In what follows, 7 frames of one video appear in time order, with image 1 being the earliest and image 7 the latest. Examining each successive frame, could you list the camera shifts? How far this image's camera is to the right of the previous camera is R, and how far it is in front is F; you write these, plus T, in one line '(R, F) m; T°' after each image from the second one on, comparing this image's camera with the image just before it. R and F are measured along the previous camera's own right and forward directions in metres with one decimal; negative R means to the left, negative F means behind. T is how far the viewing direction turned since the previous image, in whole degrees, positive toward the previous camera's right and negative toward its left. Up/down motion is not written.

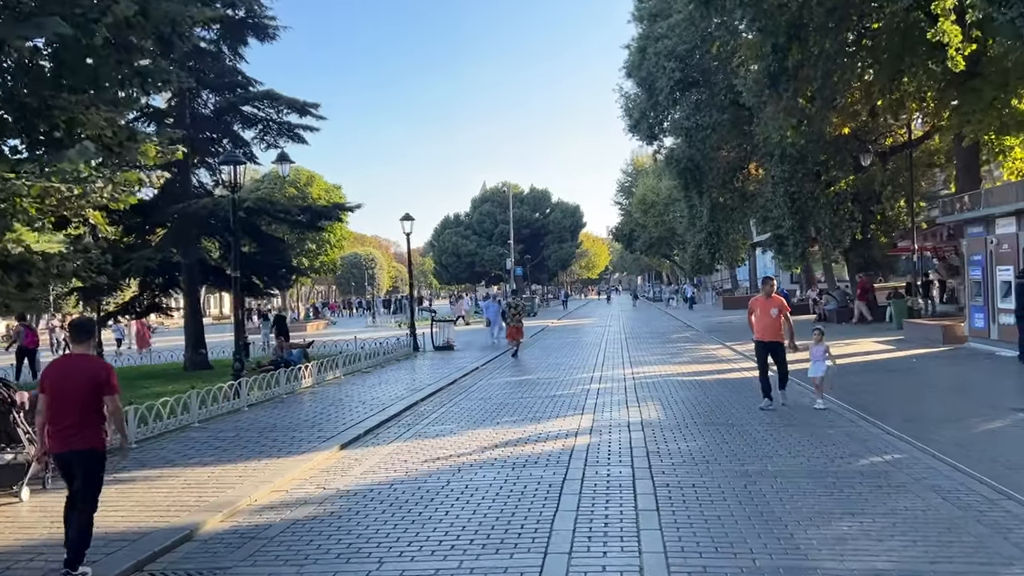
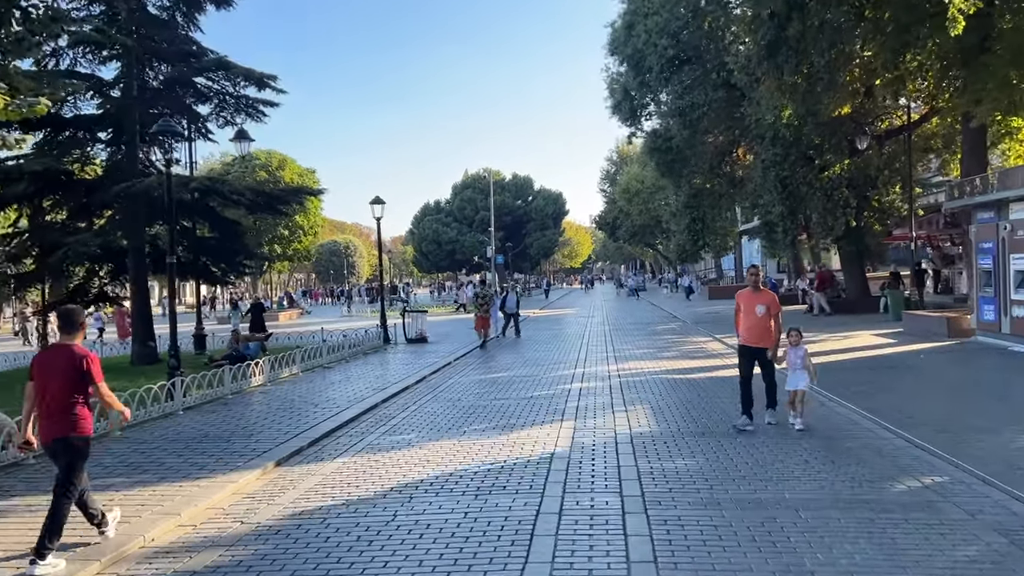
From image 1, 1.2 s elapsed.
(+0.1, +1.4) m; +1°
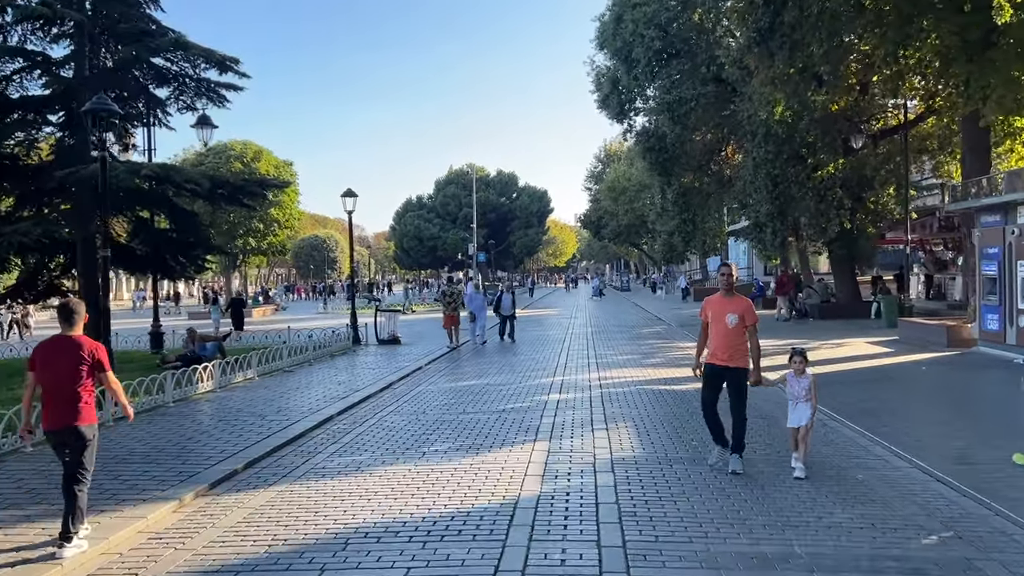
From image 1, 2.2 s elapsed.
(+0.2, +1.1) m; +1°
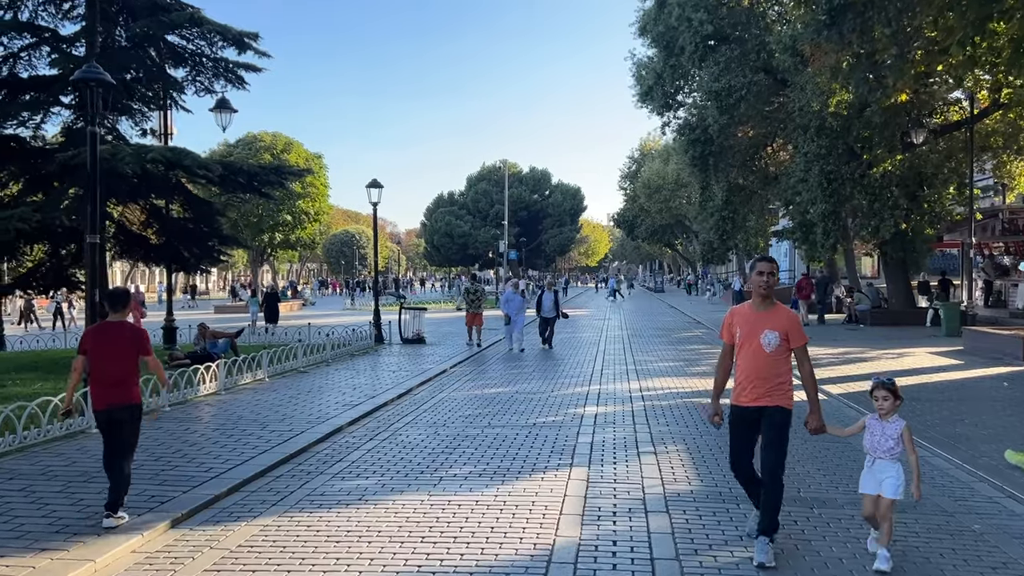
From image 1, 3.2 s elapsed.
(0.0, +1.2) m; -2°
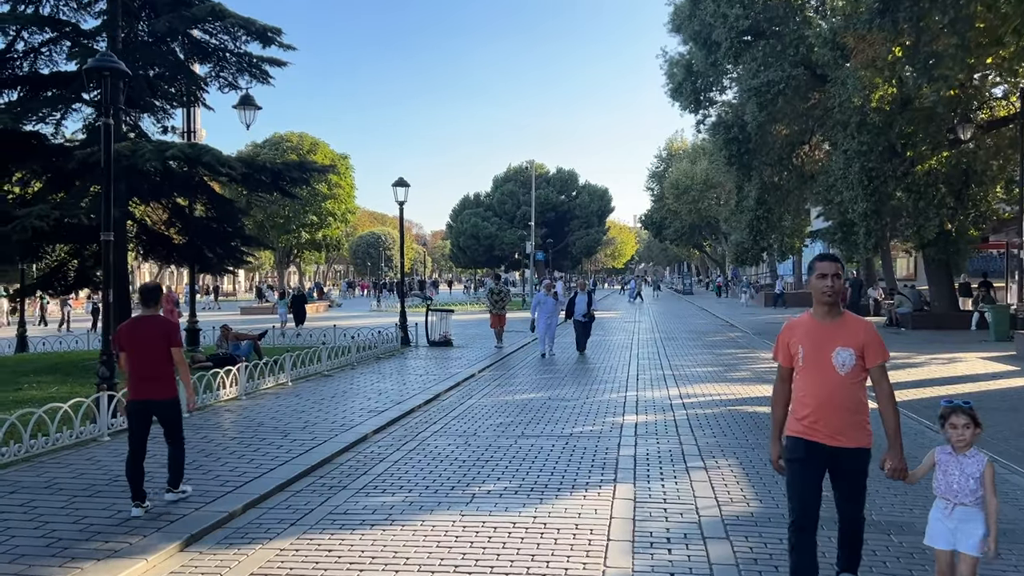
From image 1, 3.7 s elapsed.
(-0.1, +0.6) m; -2°
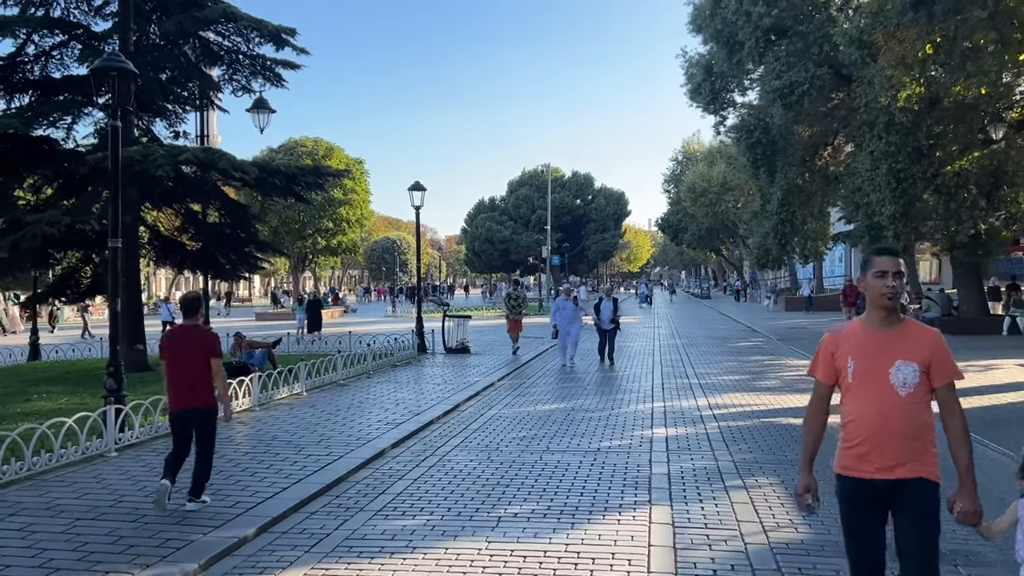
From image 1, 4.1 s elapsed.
(-0.1, +0.4) m; -1°
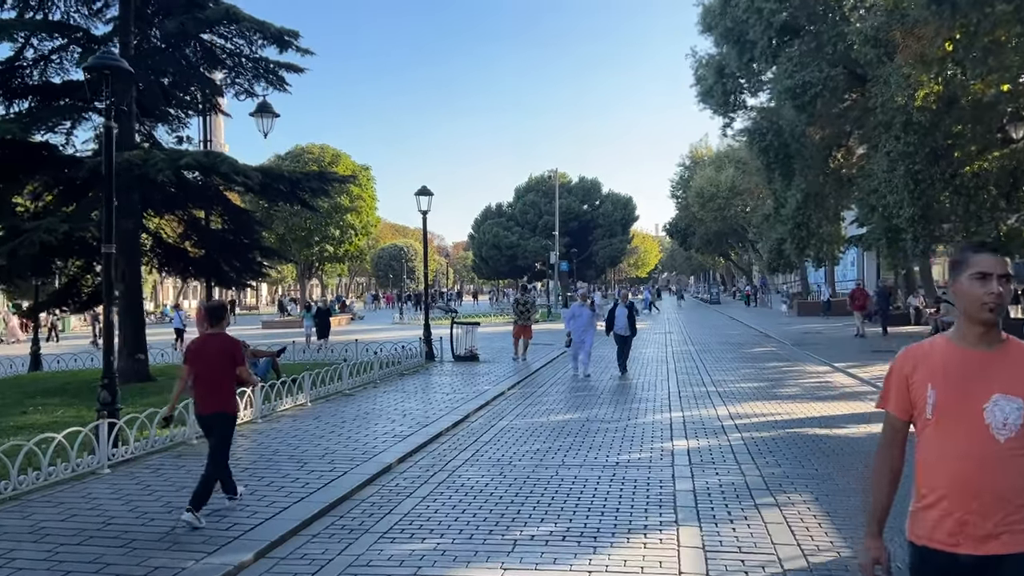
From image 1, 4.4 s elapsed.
(-0.1, +0.4) m; 0°
